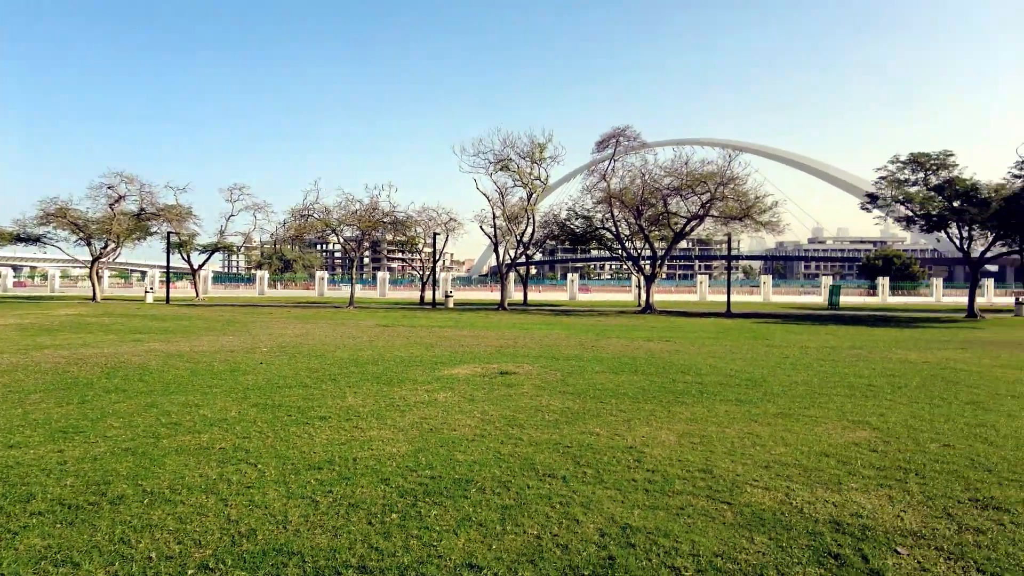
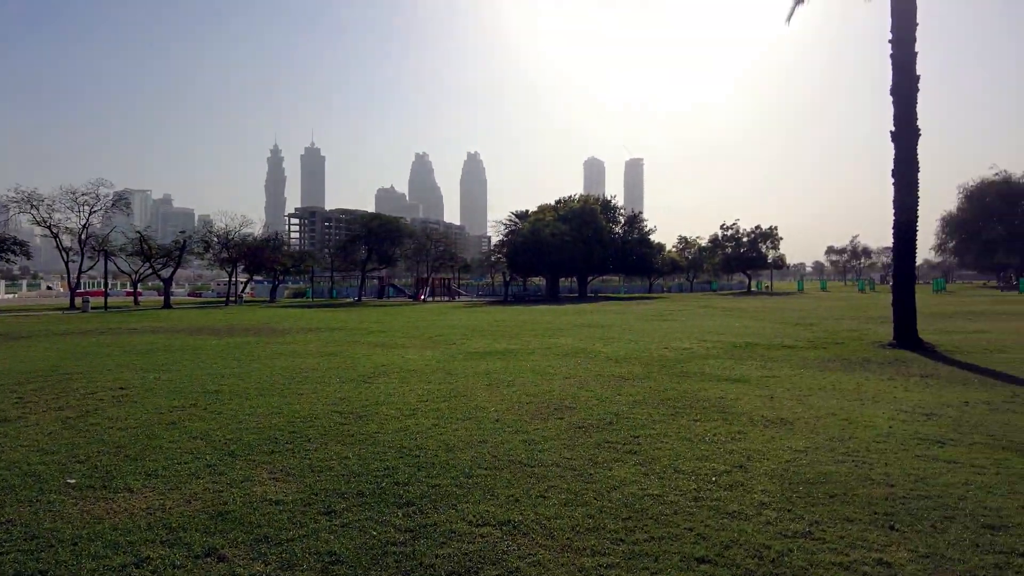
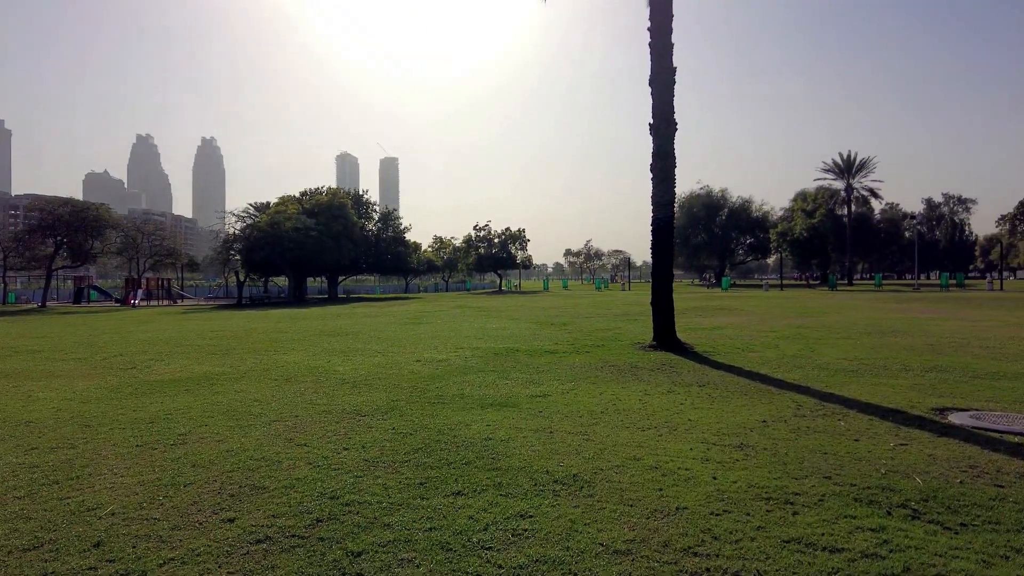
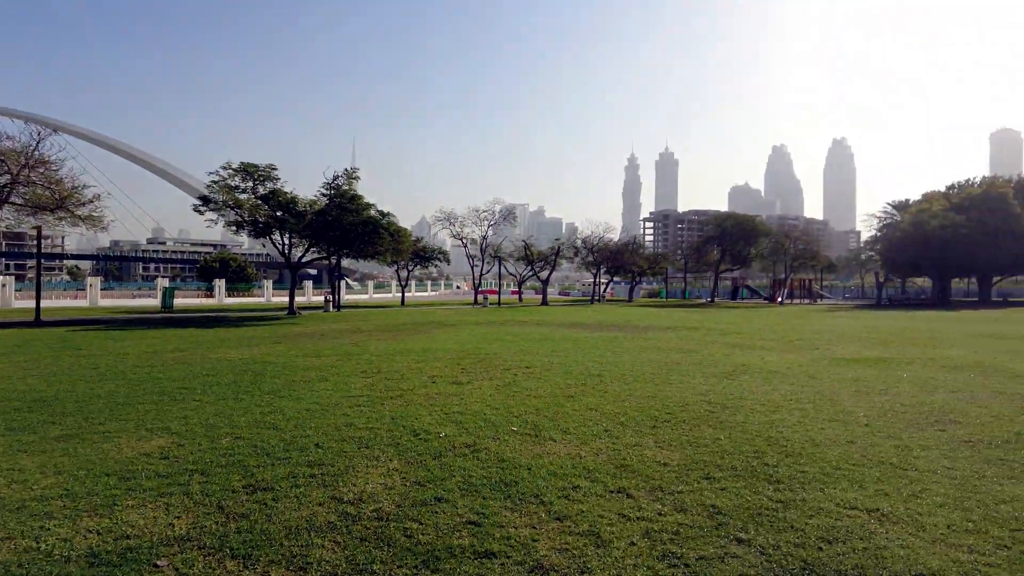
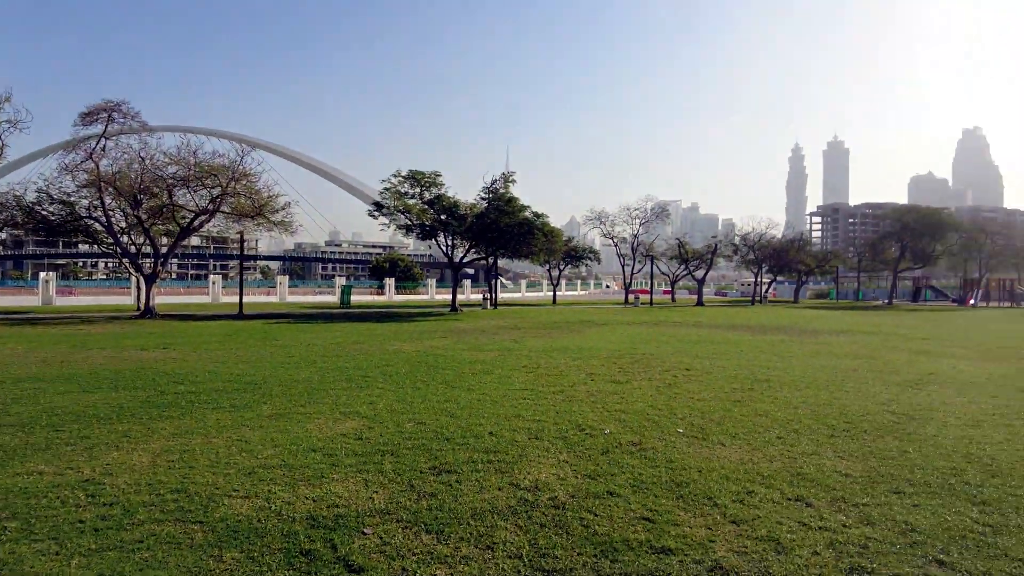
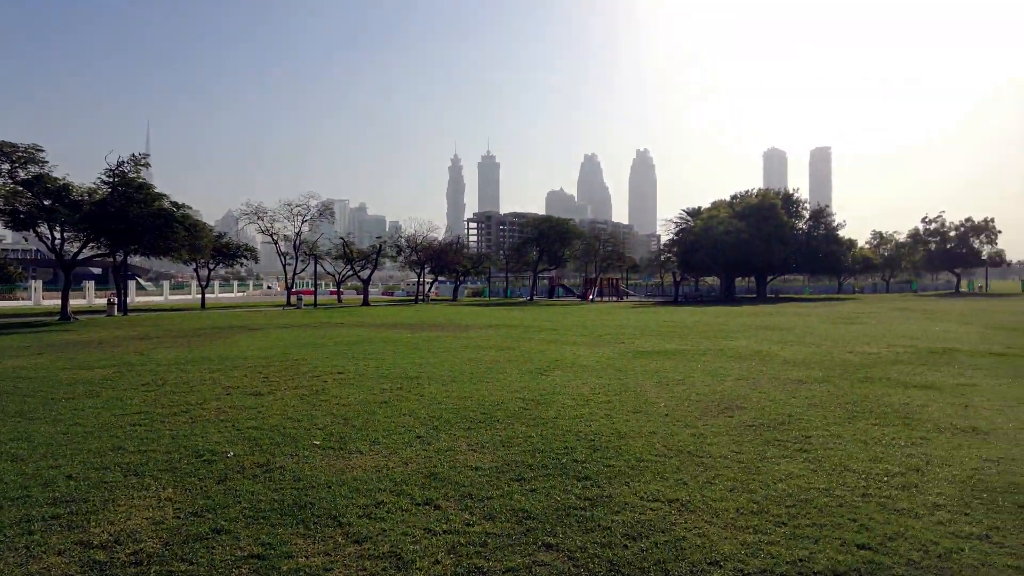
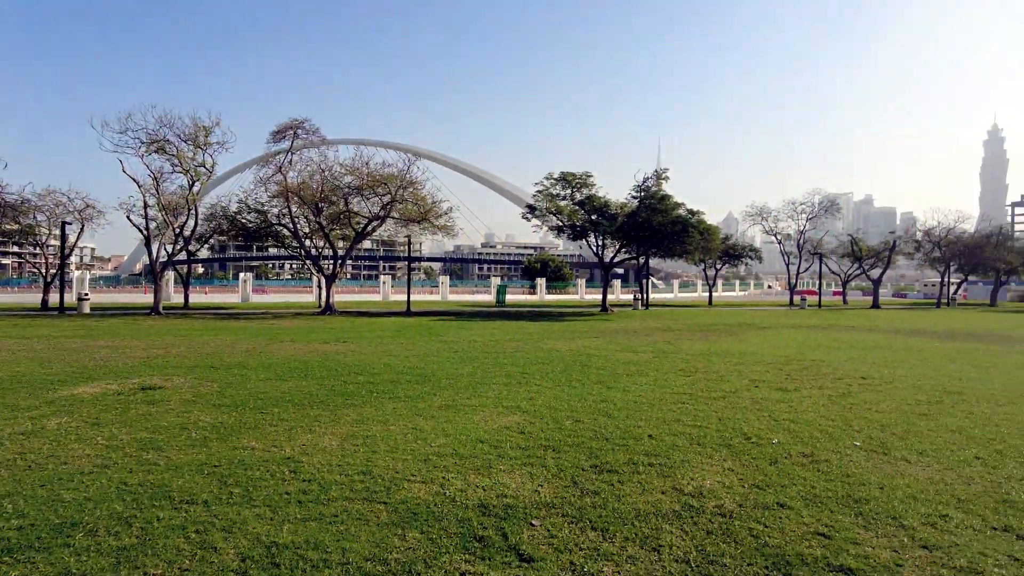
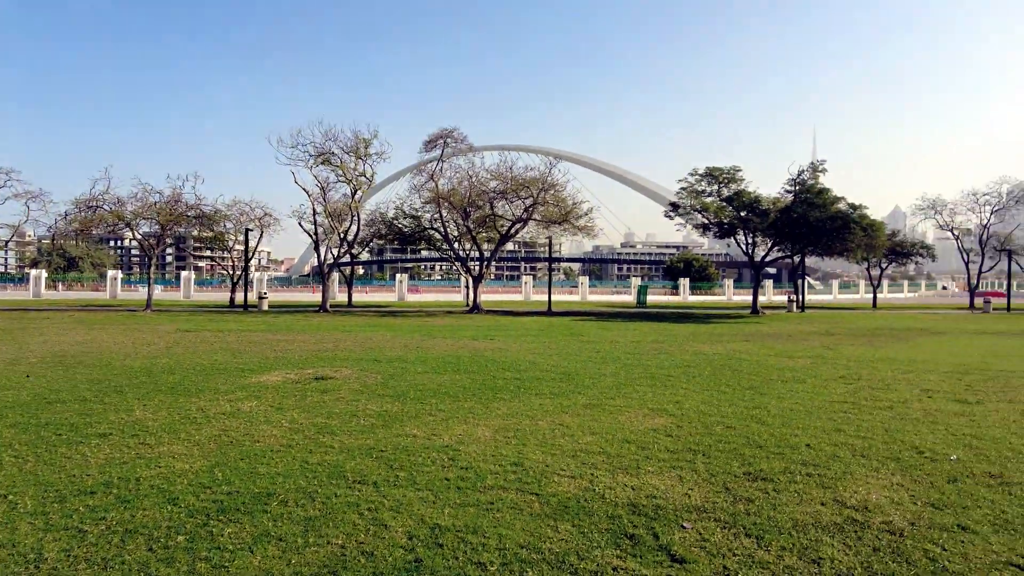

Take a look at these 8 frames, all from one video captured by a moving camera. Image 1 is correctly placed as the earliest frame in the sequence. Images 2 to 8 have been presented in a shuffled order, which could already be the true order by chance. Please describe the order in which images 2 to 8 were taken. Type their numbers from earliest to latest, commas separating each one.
8, 7, 5, 4, 6, 2, 3
